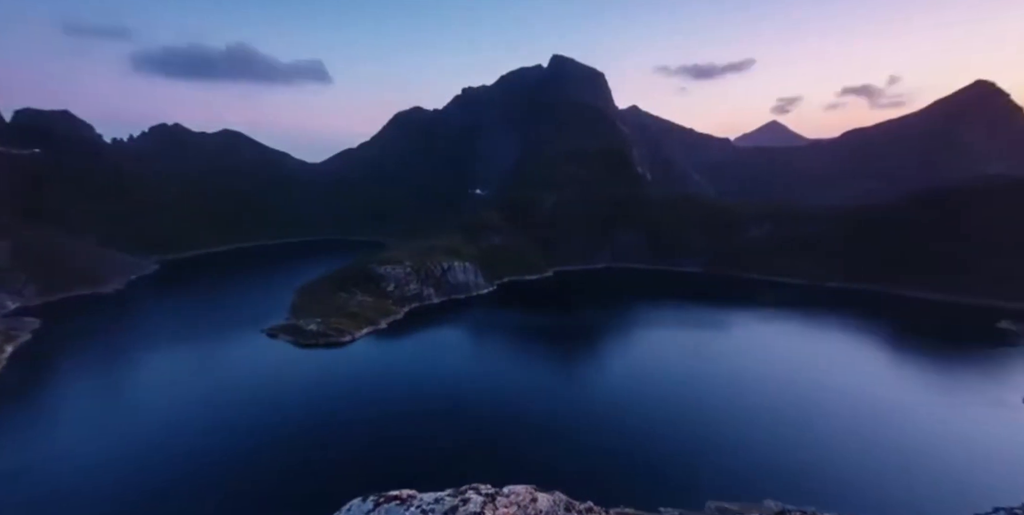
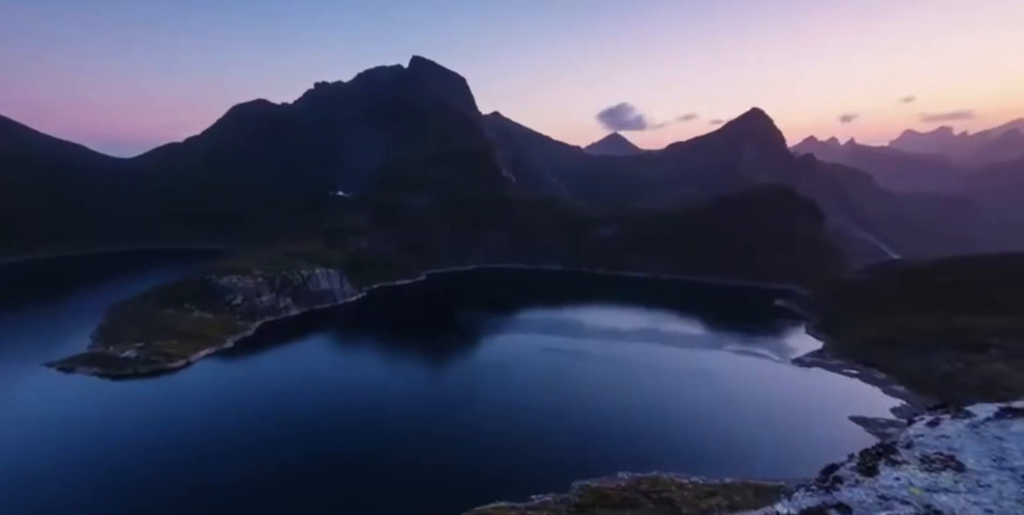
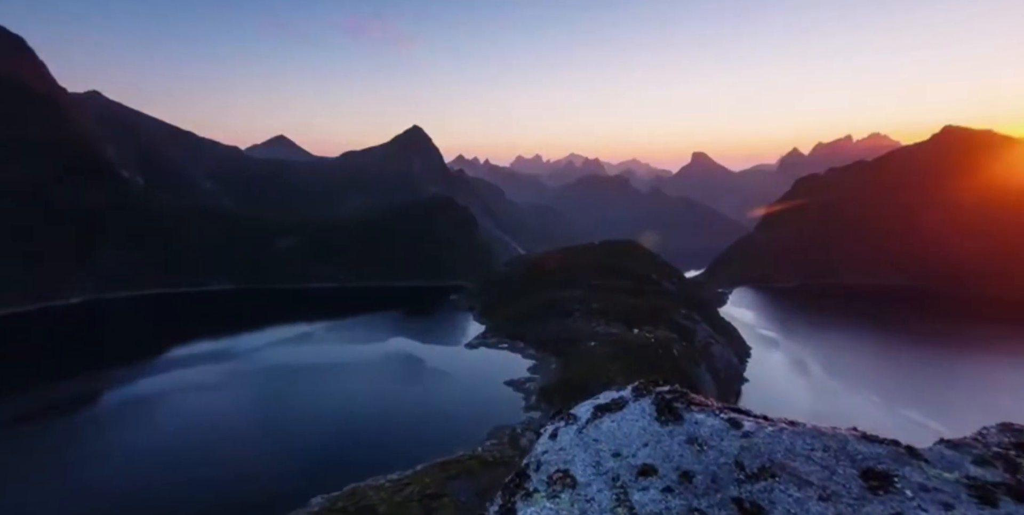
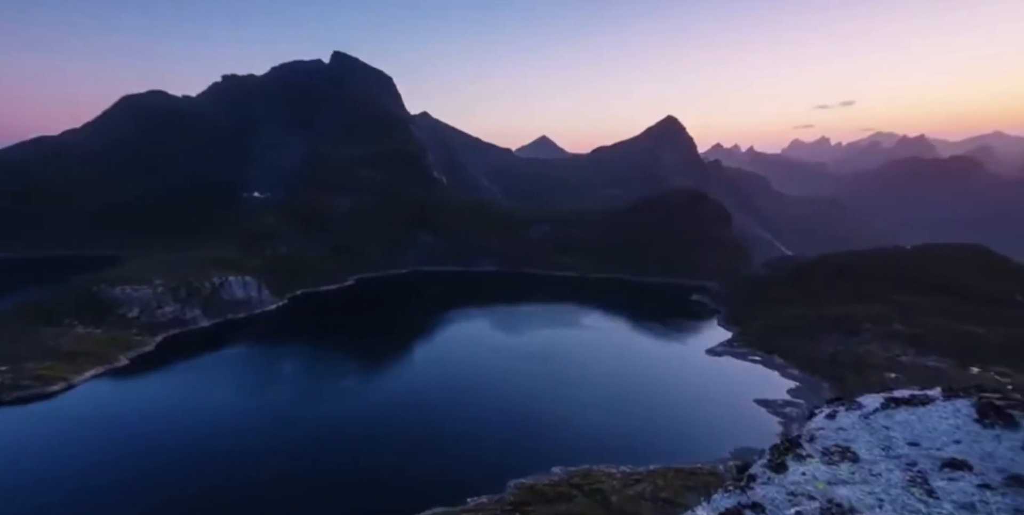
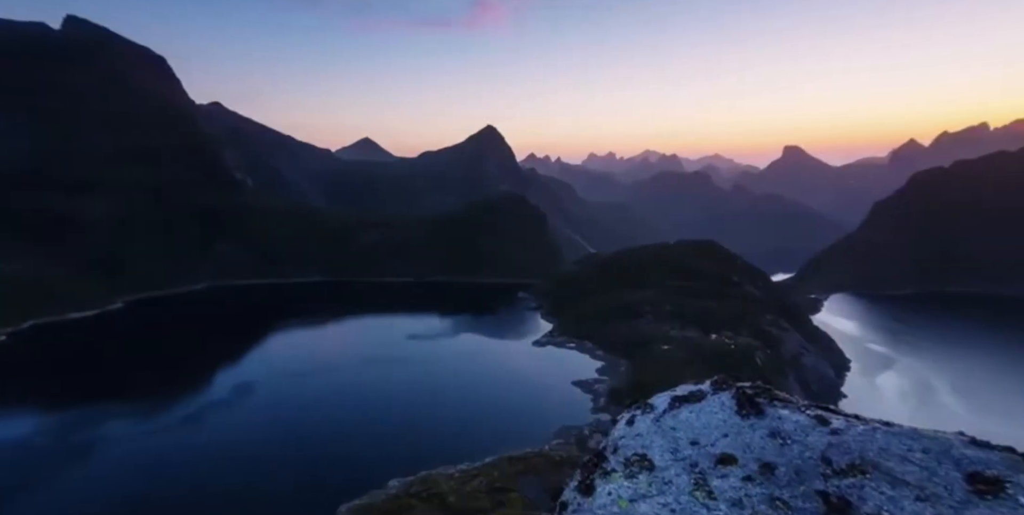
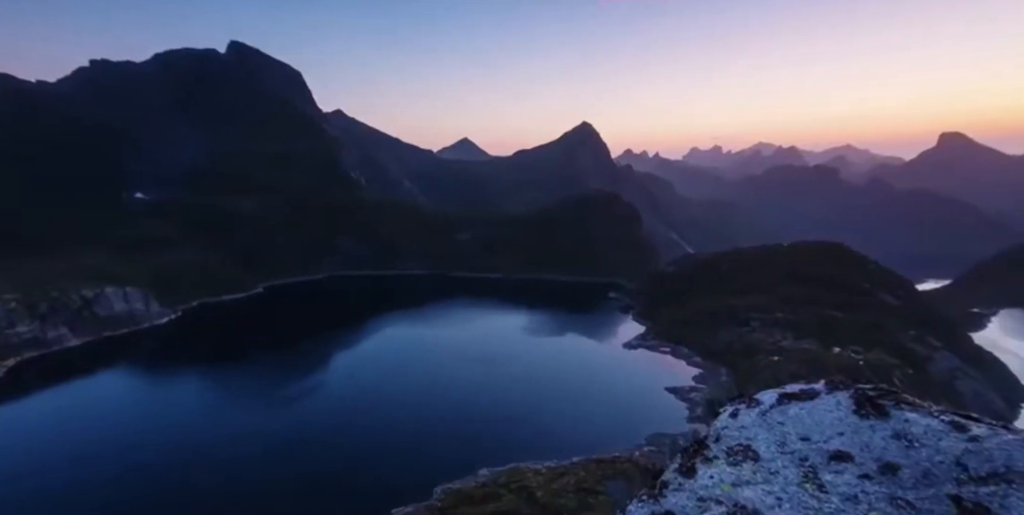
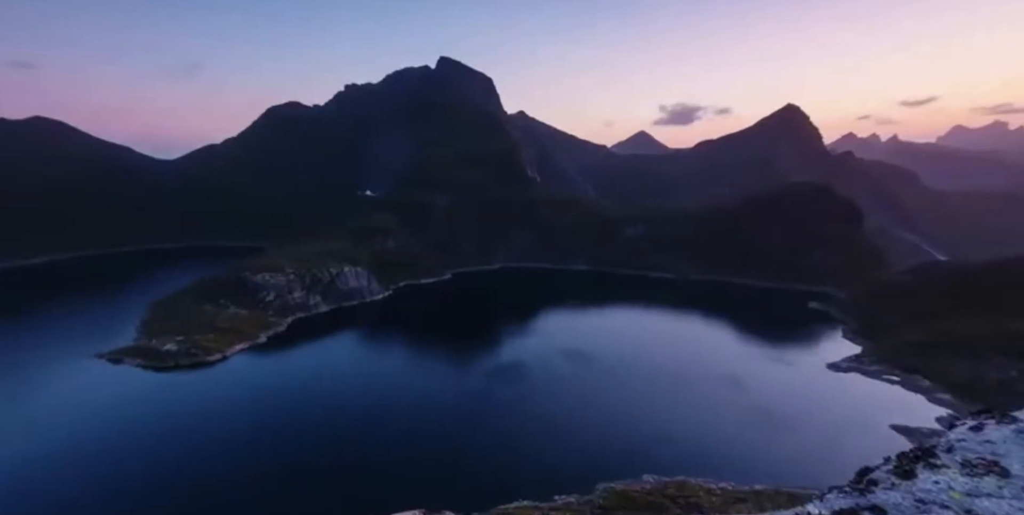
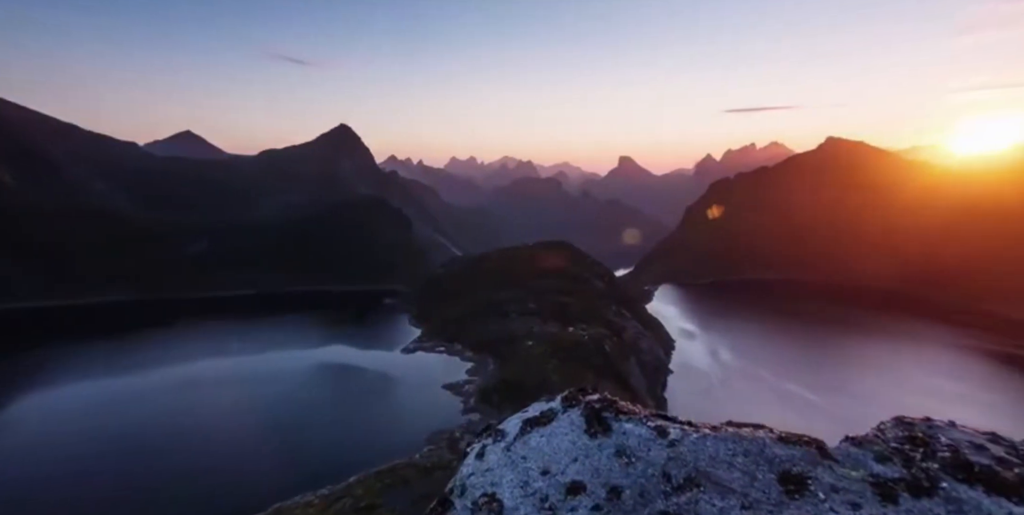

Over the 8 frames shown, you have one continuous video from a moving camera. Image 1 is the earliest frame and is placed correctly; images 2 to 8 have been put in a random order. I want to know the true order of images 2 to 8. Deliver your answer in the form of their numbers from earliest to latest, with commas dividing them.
7, 2, 4, 6, 5, 3, 8
